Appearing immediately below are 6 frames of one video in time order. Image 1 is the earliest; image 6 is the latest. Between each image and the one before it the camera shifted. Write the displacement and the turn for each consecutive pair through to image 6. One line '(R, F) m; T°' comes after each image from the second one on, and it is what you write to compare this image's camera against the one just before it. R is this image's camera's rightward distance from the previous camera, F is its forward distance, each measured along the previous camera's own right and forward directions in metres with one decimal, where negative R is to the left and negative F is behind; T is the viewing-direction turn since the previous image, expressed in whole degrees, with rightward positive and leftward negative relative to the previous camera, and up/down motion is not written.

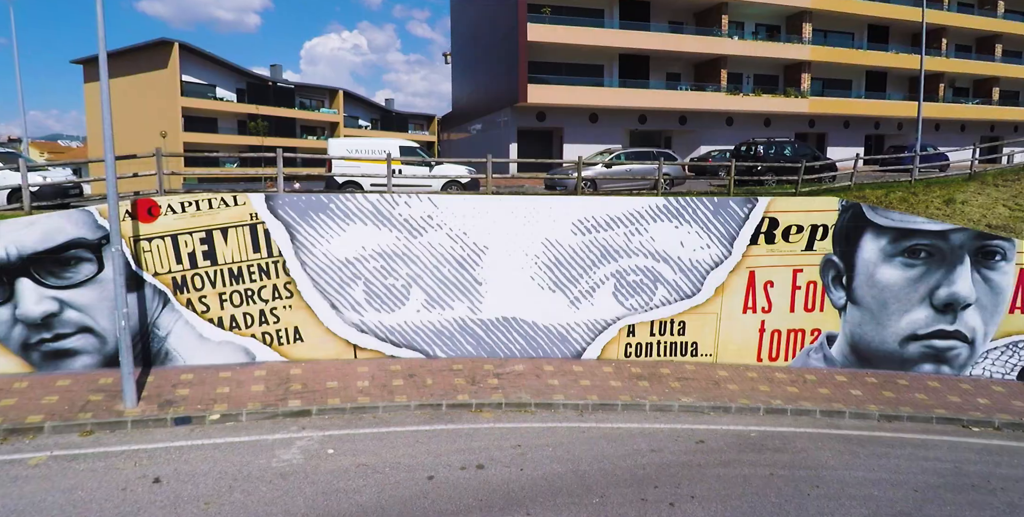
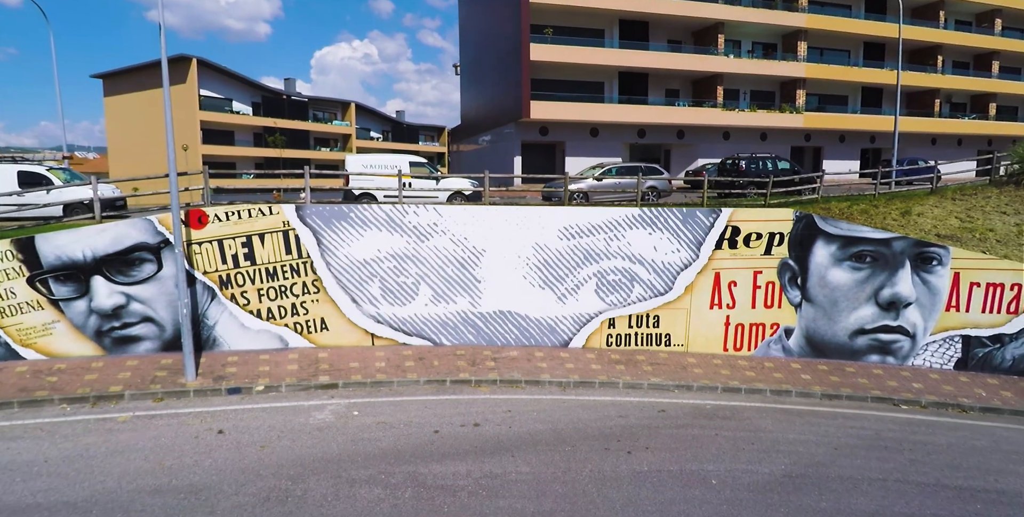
(+0.2, -1.4) m; -1°
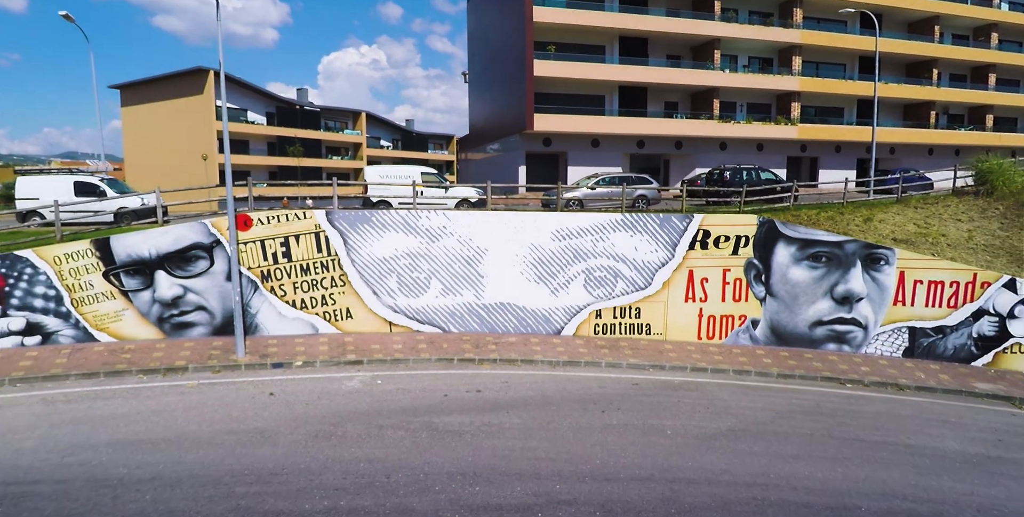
(+0.2, -1.6) m; -1°
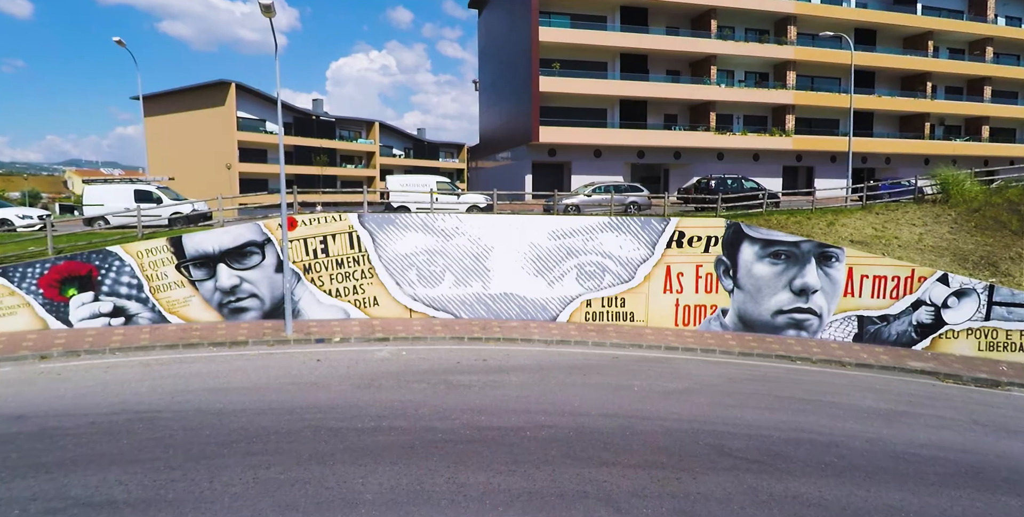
(+0.2, -2.0) m; -1°
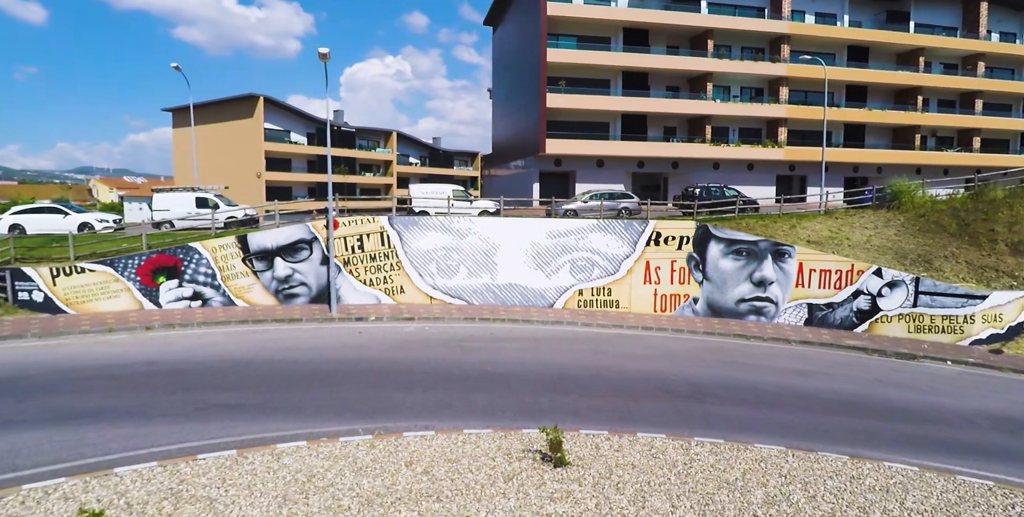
(+0.3, -2.7) m; -1°
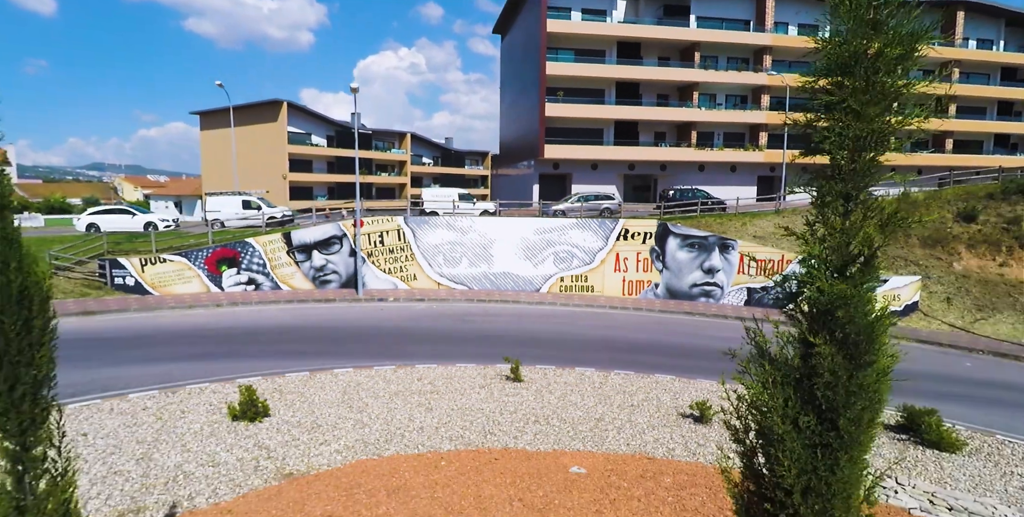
(+0.7, -3.6) m; -1°
